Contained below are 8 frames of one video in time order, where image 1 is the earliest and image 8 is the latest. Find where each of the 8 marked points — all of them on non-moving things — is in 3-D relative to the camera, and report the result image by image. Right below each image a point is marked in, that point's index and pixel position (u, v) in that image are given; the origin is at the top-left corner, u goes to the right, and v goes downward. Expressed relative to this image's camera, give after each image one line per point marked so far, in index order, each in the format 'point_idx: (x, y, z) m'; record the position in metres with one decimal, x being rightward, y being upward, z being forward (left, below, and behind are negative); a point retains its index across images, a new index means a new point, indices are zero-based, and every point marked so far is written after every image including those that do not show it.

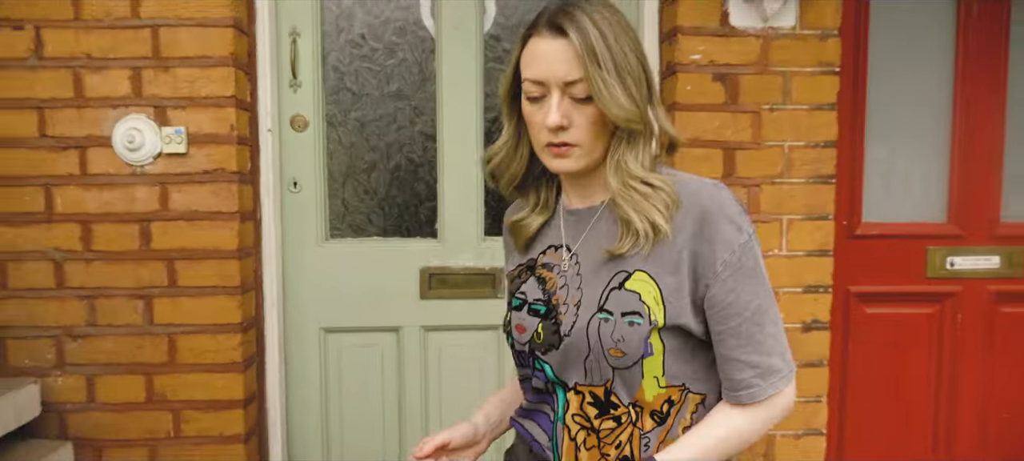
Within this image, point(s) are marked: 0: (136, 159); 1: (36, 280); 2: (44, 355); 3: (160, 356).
0: (-0.9, +0.2, +1.7) m
1: (-1.2, -0.1, +1.7) m
2: (-1.2, -0.3, +1.7) m
3: (-0.9, -0.3, +1.7) m
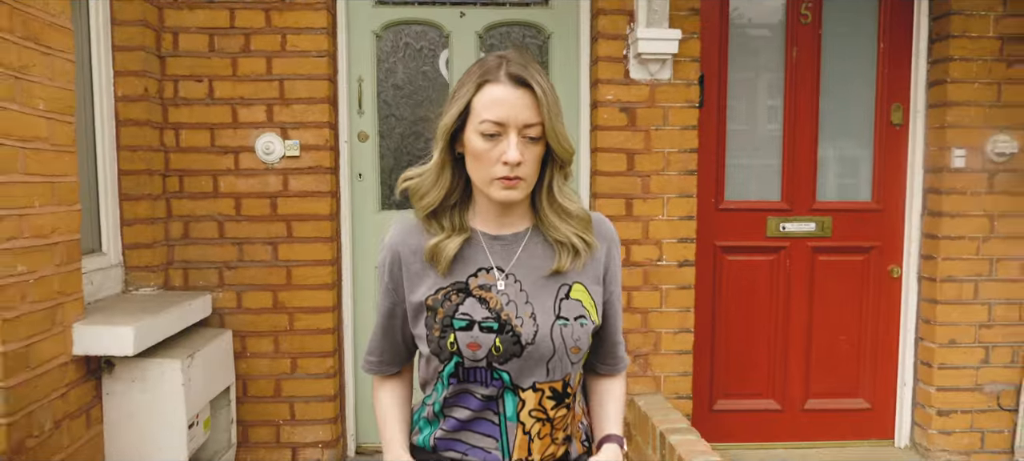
0: (-1.0, +0.3, +2.7) m
1: (-1.2, 0.0, +2.8) m
2: (-1.2, -0.2, +2.8) m
3: (-0.9, -0.2, +2.8) m
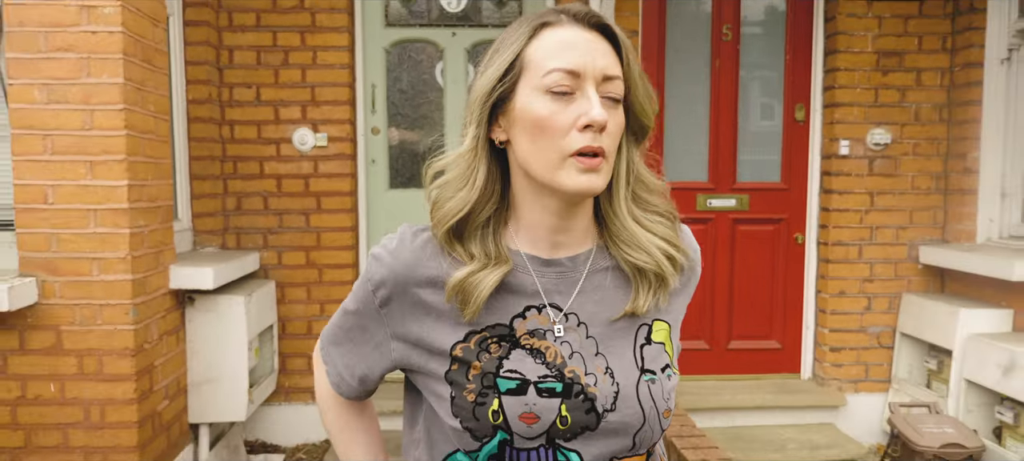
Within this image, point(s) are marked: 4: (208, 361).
0: (-1.1, +0.4, +3.5) m
1: (-1.3, +0.1, +3.5) m
2: (-1.3, -0.1, +3.6) m
3: (-1.0, -0.1, +3.6) m
4: (-1.4, -0.6, +3.1) m
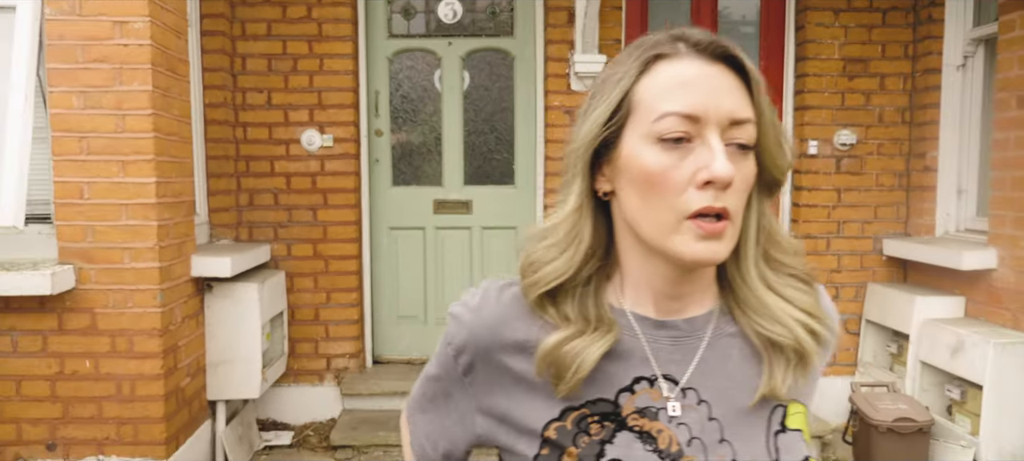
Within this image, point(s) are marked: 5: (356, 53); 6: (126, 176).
0: (-1.1, +0.5, +3.8) m
1: (-1.4, +0.2, +3.8) m
2: (-1.4, 0.0, +3.8) m
3: (-1.1, 0.0, +3.9) m
4: (-1.4, -0.5, +3.4) m
5: (-0.9, +1.0, +3.8) m
6: (-1.6, +0.2, +2.8) m
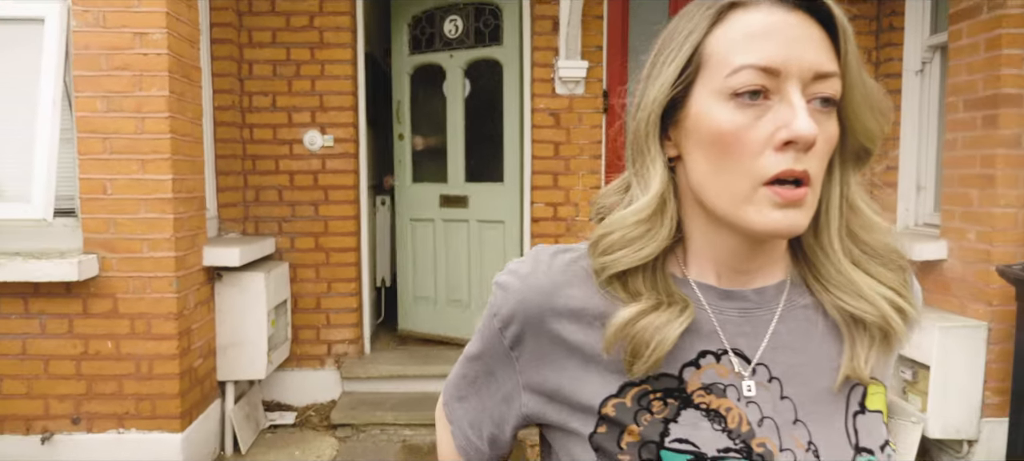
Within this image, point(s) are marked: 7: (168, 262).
0: (-1.2, +0.5, +4.1) m
1: (-1.4, +0.2, +4.1) m
2: (-1.4, 0.0, +4.1) m
3: (-1.1, 0.0, +4.1) m
4: (-1.5, -0.5, +3.6) m
5: (-0.9, +1.0, +4.1) m
6: (-1.6, +0.3, +3.1) m
7: (-1.6, -0.1, +3.1) m
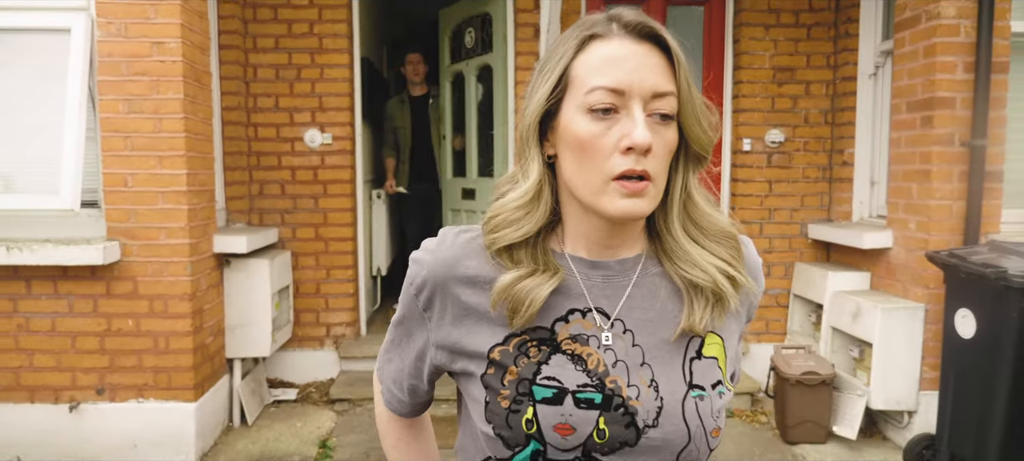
0: (-1.3, +0.6, +4.4) m
1: (-1.5, +0.3, +4.4) m
2: (-1.5, +0.1, +4.5) m
3: (-1.2, +0.1, +4.5) m
4: (-1.6, -0.5, +4.0) m
5: (-1.0, +1.1, +4.5) m
6: (-1.7, +0.3, +3.4) m
7: (-1.7, -0.1, +3.5) m
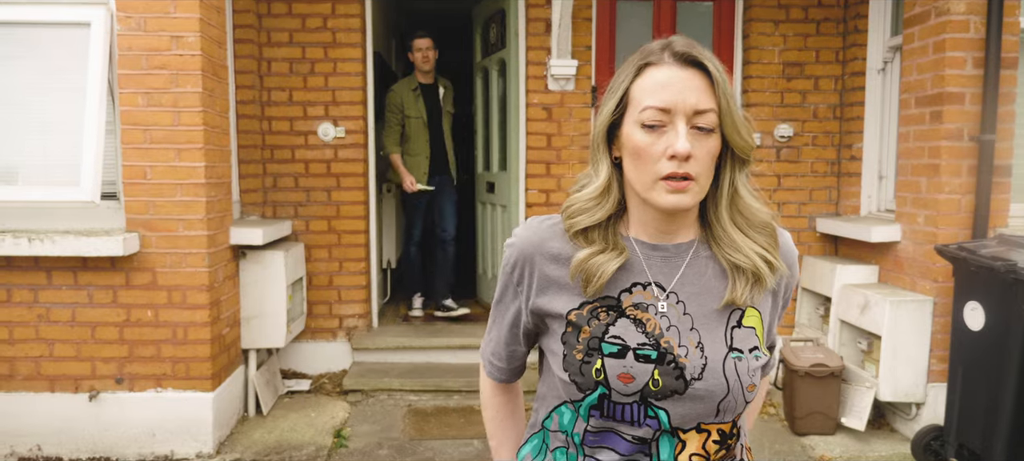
0: (-1.2, +0.6, +4.5) m
1: (-1.5, +0.3, +4.5) m
2: (-1.5, +0.1, +4.5) m
3: (-1.2, +0.1, +4.5) m
4: (-1.5, -0.4, +4.0) m
5: (-1.0, +1.1, +4.5) m
6: (-1.7, +0.3, +3.5) m
7: (-1.6, 0.0, +3.5) m
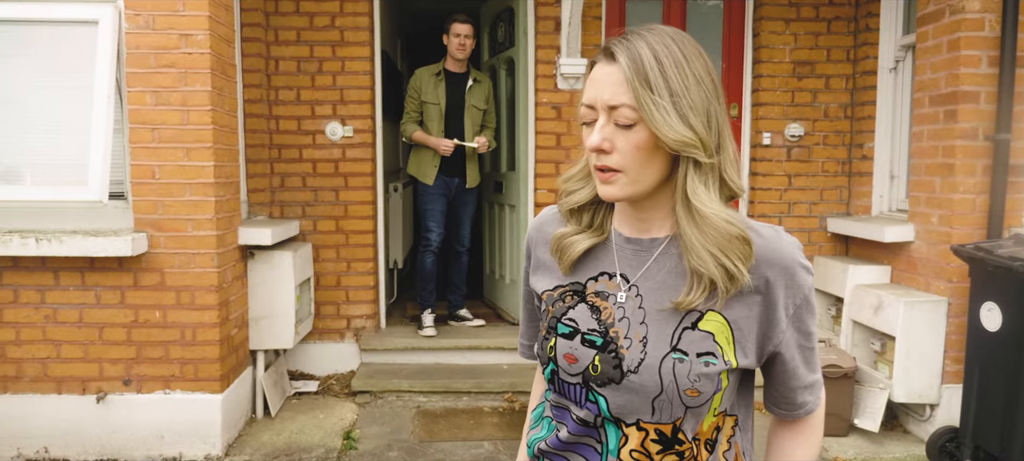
0: (-1.1, +0.6, +4.4) m
1: (-1.4, +0.3, +4.5) m
2: (-1.4, +0.1, +4.5) m
3: (-1.1, +0.1, +4.5) m
4: (-1.4, -0.4, +4.0) m
5: (-0.9, +1.1, +4.5) m
6: (-1.6, +0.3, +3.4) m
7: (-1.5, 0.0, +3.5) m
